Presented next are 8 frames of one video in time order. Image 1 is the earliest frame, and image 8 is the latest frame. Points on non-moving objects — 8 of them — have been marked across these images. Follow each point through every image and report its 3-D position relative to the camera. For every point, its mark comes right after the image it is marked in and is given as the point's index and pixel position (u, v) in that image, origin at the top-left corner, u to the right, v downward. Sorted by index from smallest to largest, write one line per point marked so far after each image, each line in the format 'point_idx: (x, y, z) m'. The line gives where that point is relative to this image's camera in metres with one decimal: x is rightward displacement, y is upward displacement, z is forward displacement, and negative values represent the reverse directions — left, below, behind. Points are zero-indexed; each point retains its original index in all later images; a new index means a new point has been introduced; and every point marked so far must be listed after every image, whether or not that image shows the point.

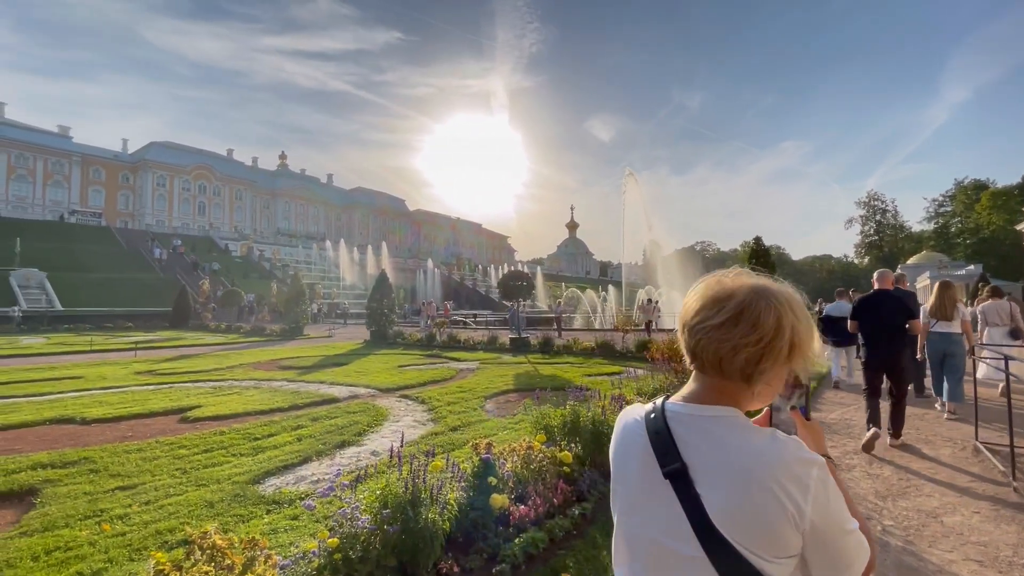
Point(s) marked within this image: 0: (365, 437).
0: (-2.1, -2.1, +6.8) m
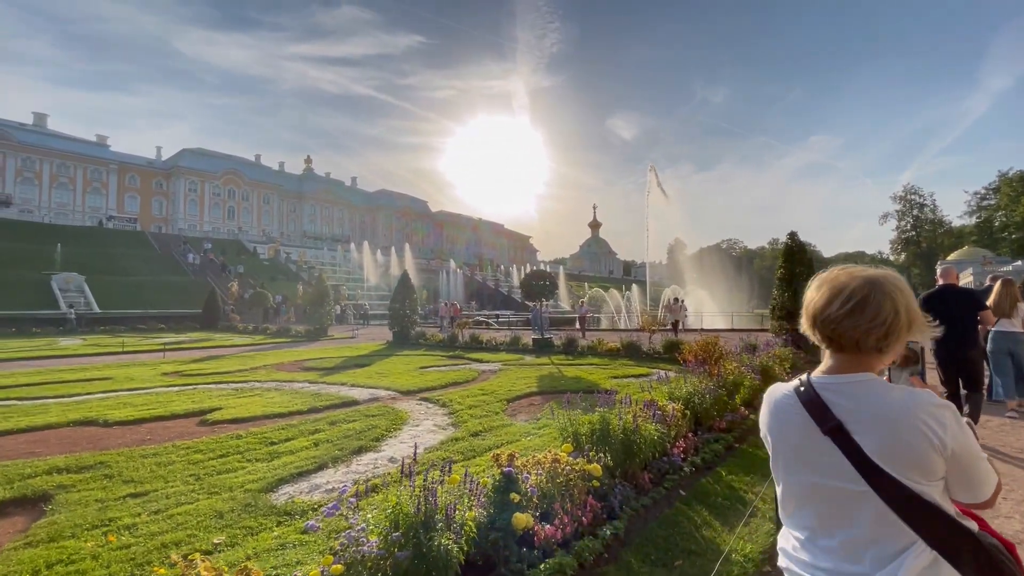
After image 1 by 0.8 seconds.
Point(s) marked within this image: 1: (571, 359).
0: (-1.8, -2.1, +6.6) m
1: (+1.9, -2.3, +15.6) m
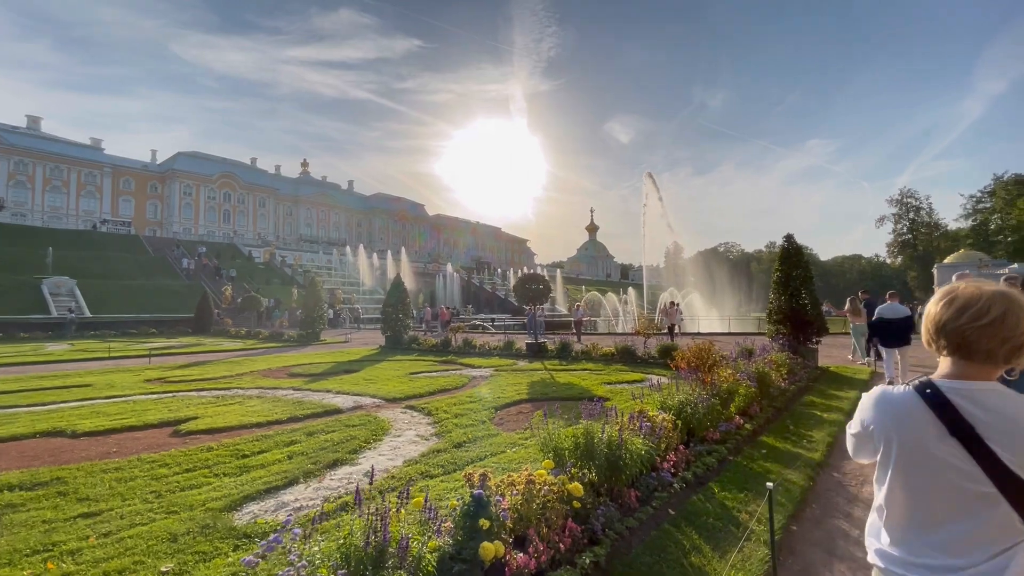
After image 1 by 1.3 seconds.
0: (-2.0, -2.2, +6.2) m
1: (+1.7, -2.4, +15.3) m
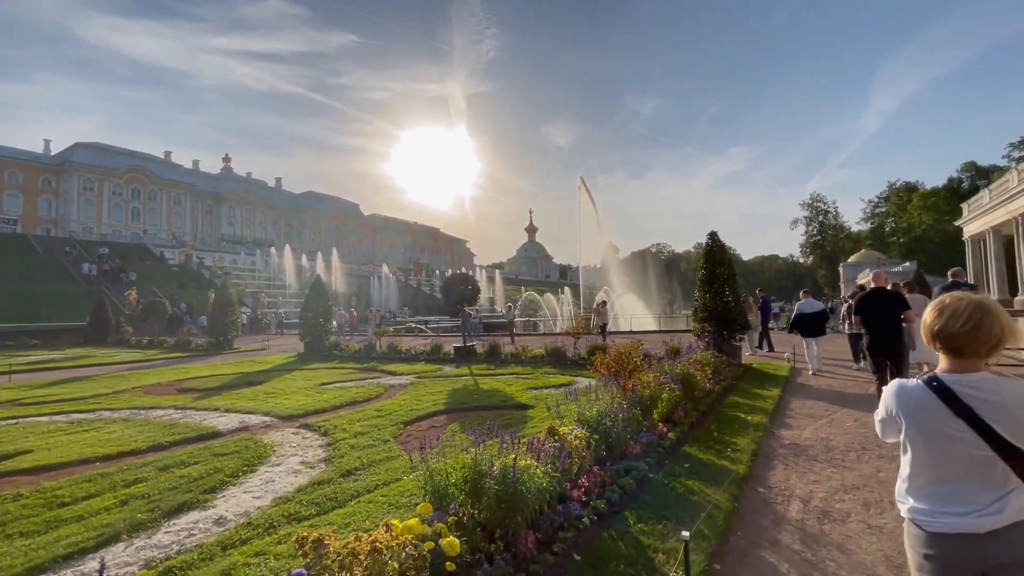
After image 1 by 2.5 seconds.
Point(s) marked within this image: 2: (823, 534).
0: (-3.1, -2.2, +5.1) m
1: (-0.6, -2.4, +14.5) m
2: (+2.4, -1.9, +3.8) m
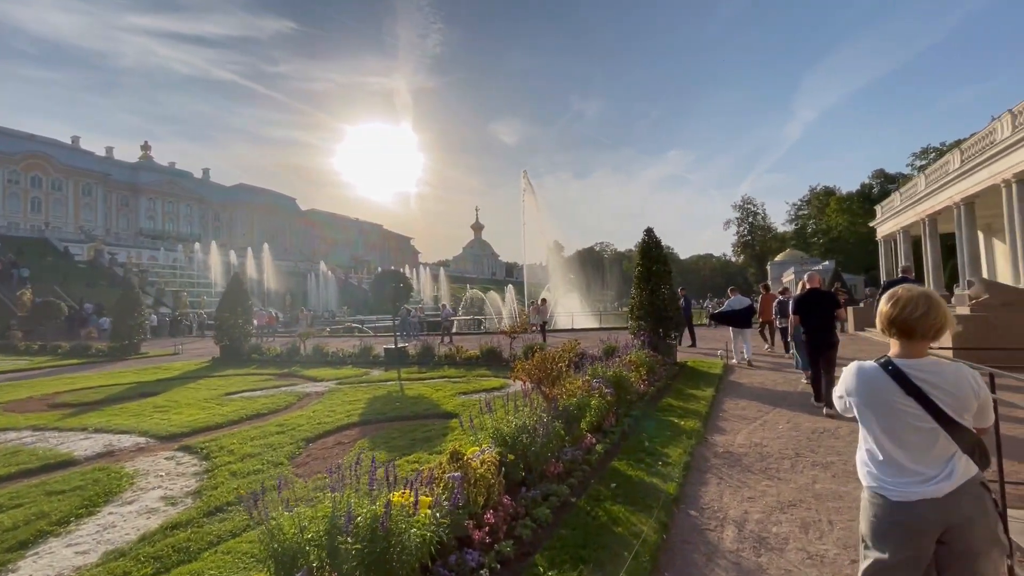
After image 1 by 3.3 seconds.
0: (-4.0, -2.2, +4.0) m
1: (-2.5, -2.4, +13.6) m
2: (+1.7, -1.9, +3.3) m
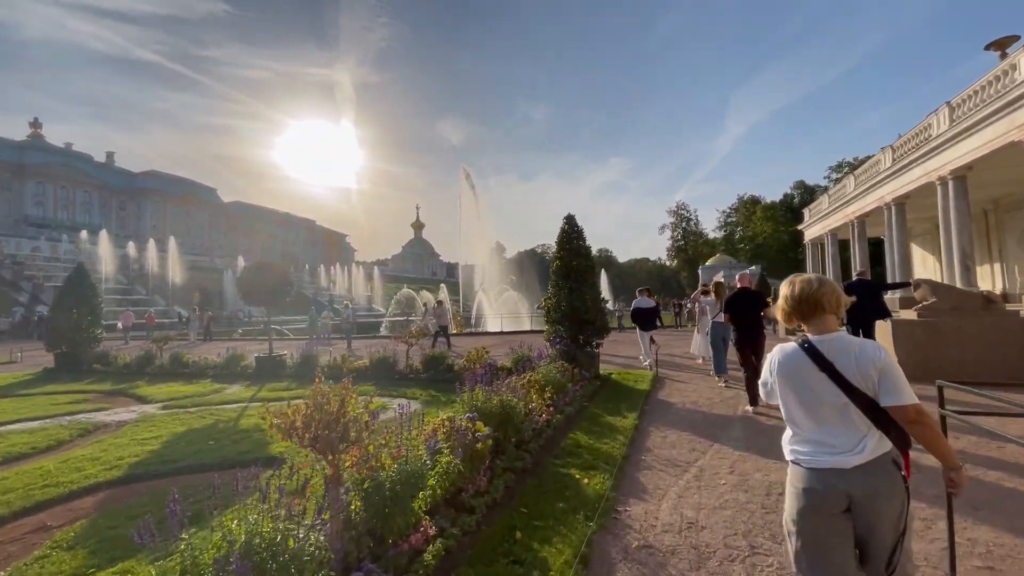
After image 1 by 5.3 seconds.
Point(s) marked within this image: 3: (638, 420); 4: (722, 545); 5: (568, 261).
0: (-5.3, -2.0, +1.1) m
1: (-5.0, -2.3, +10.9) m
2: (+0.4, -1.8, +1.1) m
3: (+1.8, -1.9, +6.9) m
4: (+1.5, -1.8, +3.4) m
5: (+1.2, +0.6, +10.7) m
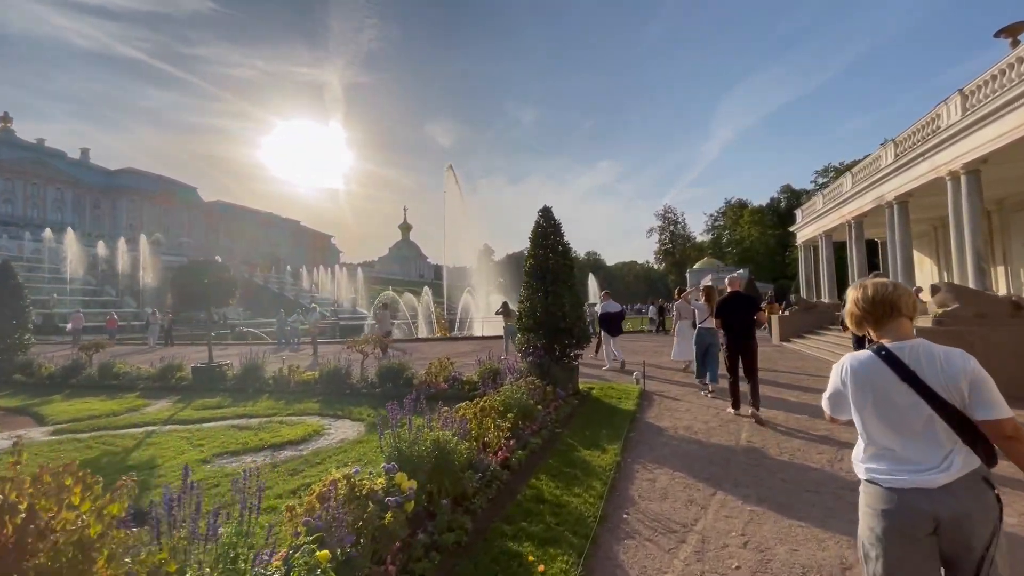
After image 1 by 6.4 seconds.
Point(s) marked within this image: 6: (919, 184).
0: (-5.7, -2.0, -0.4) m
1: (-5.6, -2.3, +9.4) m
2: (0.0, -1.8, -0.3) m
3: (+1.3, -1.9, +5.5) m
4: (+1.0, -1.8, +2.1) m
5: (+0.6, +0.5, +9.4) m
6: (+11.8, +3.0, +14.0) m
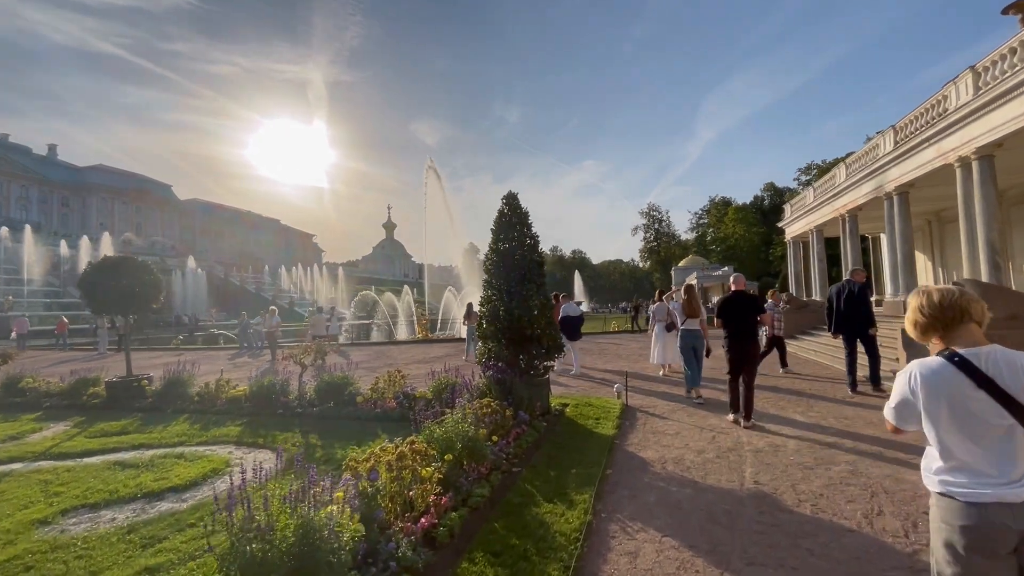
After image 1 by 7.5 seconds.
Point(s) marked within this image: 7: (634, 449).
0: (-6.1, -2.0, -1.9) m
1: (-6.3, -2.3, +7.8) m
2: (-0.4, -1.8, -1.7) m
3: (+0.7, -1.9, +4.2) m
4: (+0.6, -1.8, +0.7) m
5: (-0.1, +0.5, +8.0) m
6: (+11.0, +3.1, +12.9) m
7: (+1.4, -2.0, +5.7) m
